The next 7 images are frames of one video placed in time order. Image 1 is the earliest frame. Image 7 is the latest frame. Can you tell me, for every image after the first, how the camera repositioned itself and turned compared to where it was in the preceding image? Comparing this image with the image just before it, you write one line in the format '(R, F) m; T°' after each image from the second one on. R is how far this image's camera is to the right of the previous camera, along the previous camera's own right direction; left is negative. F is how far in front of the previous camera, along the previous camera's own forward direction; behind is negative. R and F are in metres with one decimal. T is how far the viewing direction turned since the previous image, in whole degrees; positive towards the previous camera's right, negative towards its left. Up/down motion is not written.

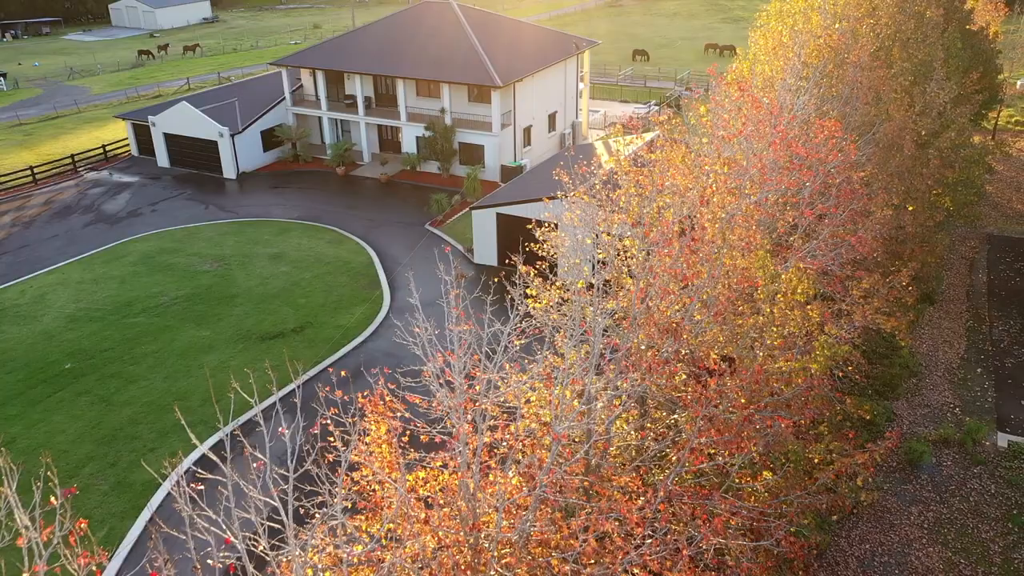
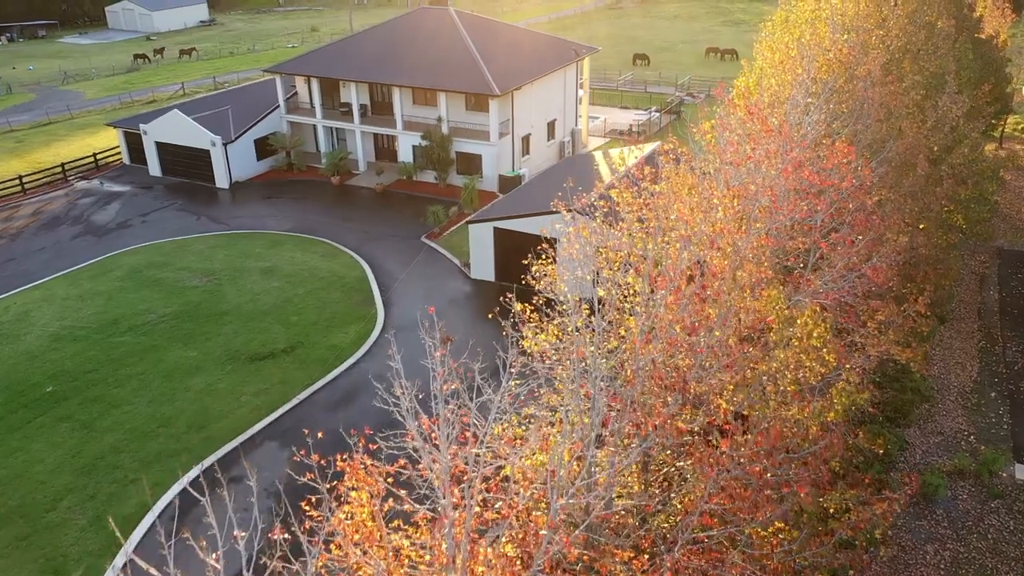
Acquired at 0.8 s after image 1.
(+0.1, +0.9) m; 0°
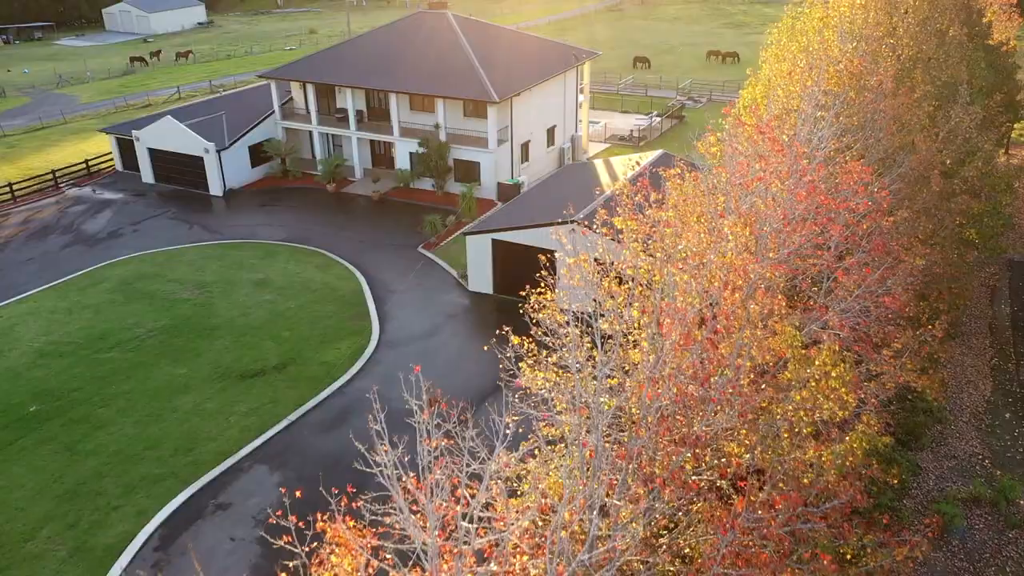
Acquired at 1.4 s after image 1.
(0.0, +0.8) m; 0°
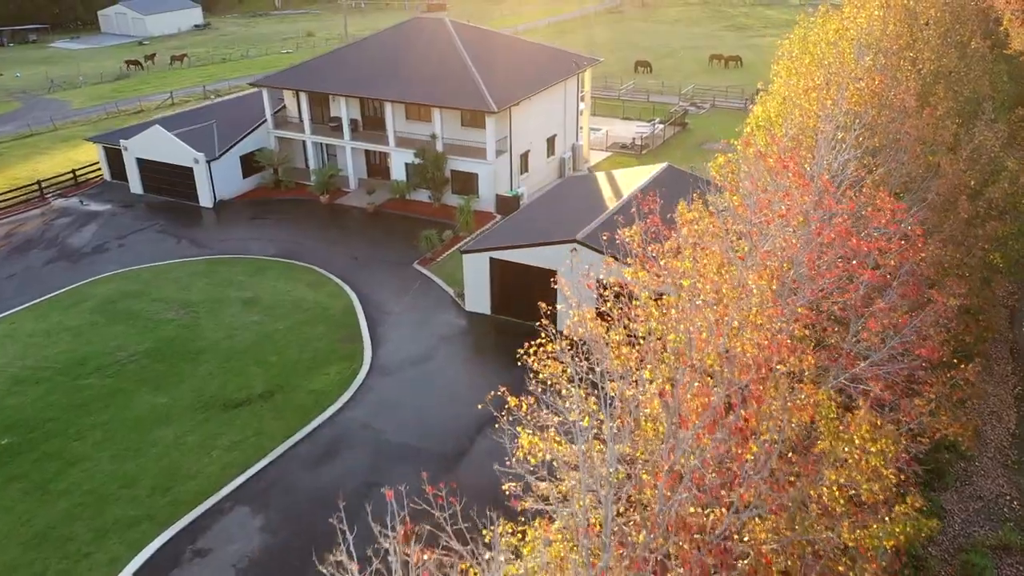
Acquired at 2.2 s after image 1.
(0.0, +1.3) m; 0°
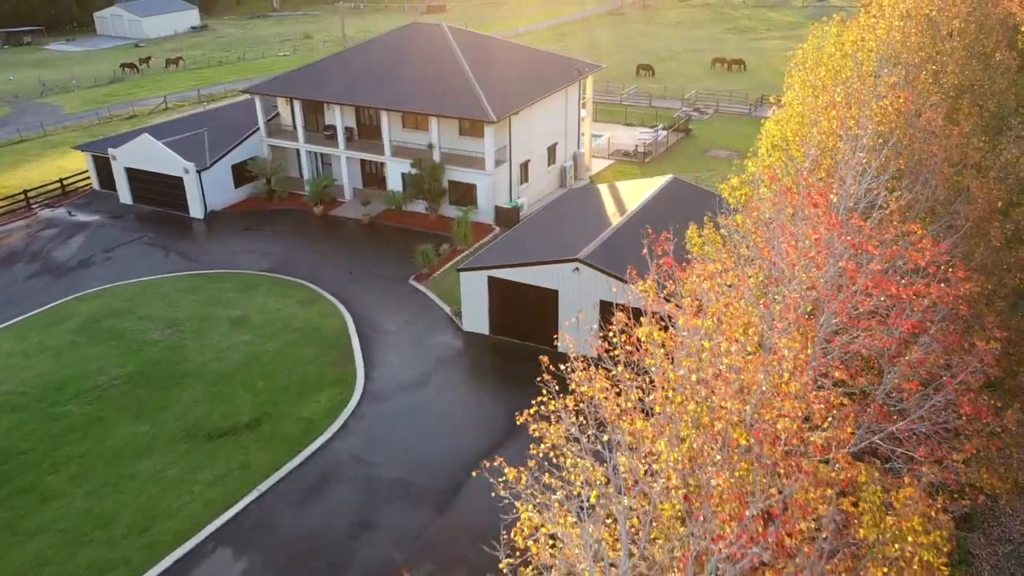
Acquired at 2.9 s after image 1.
(0.0, +1.3) m; 0°
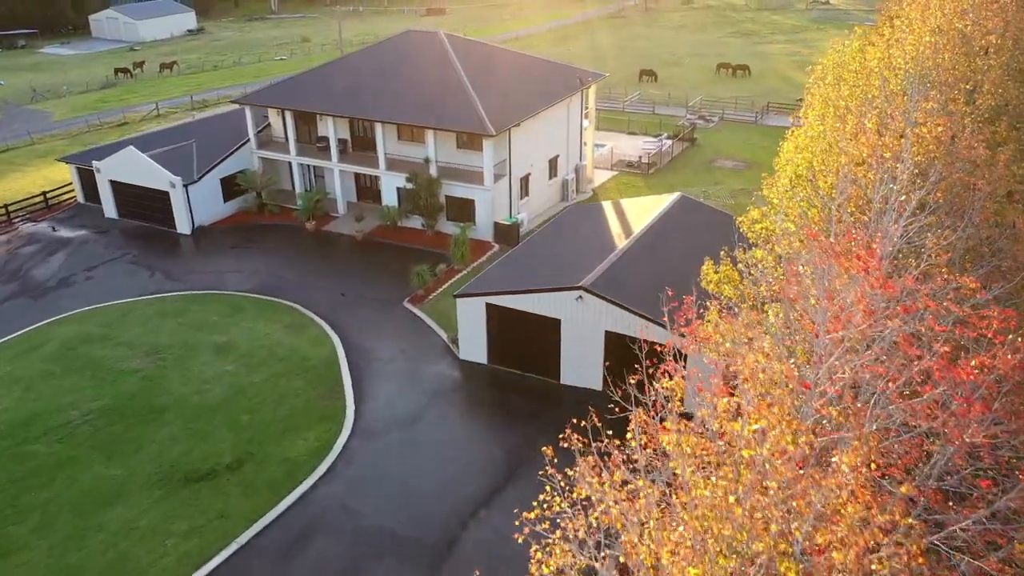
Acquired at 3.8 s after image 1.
(0.0, +1.7) m; 0°
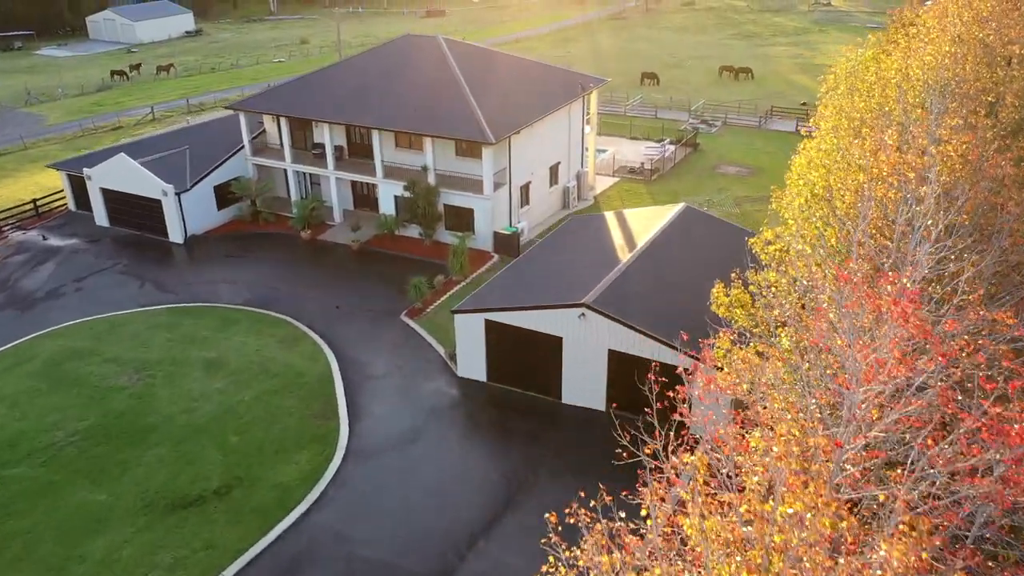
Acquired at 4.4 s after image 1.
(0.0, +0.9) m; 0°
